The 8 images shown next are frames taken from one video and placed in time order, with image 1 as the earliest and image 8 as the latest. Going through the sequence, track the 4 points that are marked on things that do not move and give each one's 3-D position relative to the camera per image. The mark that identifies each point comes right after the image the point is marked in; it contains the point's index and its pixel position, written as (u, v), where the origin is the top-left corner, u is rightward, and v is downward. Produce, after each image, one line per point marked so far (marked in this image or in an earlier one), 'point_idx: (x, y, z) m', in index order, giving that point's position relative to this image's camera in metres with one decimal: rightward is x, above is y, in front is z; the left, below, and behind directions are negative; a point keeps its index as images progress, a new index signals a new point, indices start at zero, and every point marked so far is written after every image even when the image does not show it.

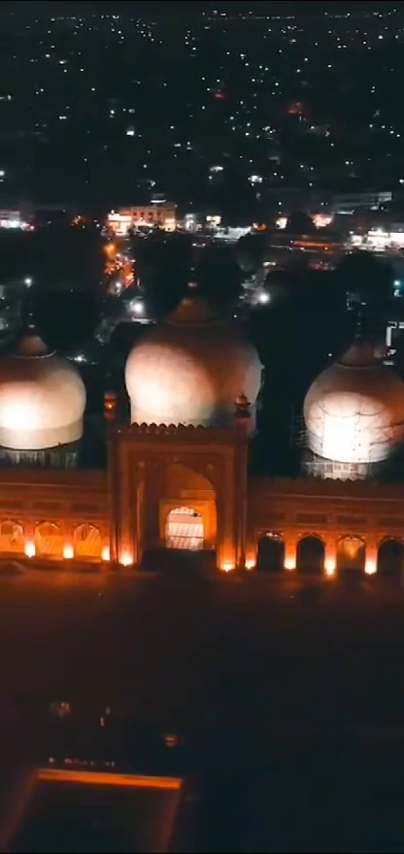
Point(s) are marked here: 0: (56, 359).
0: (-2.8, +1.3, +19.6) m
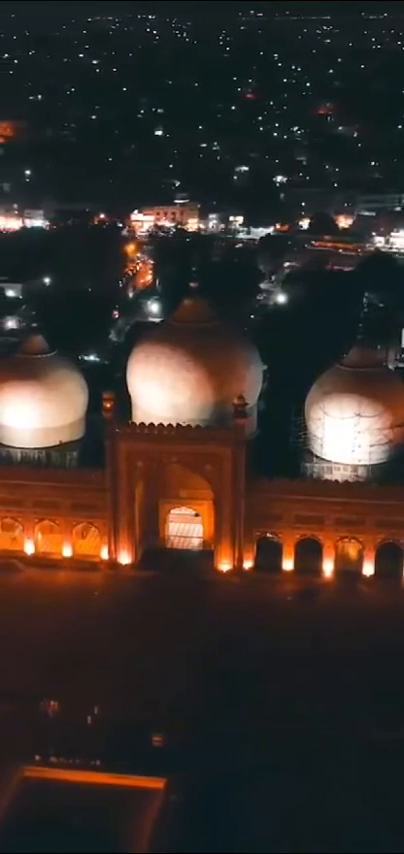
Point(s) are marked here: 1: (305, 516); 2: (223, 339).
0: (-2.8, +1.3, +19.7) m
1: (+1.7, -1.5, +17.6) m
2: (+0.4, +1.7, +18.6) m
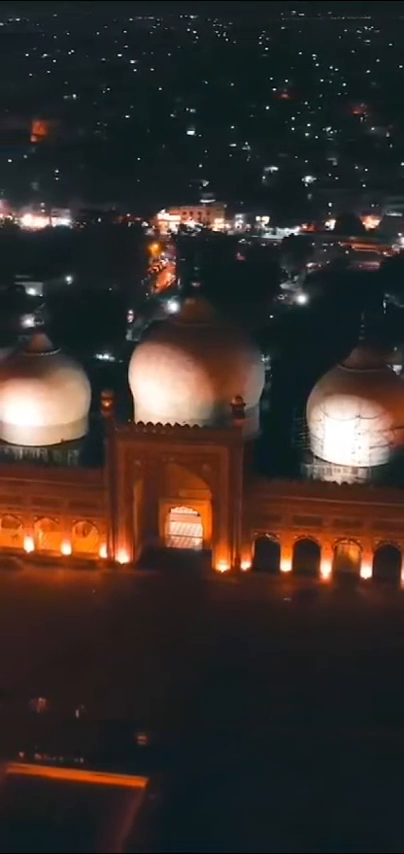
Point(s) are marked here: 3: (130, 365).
0: (-2.7, +1.4, +19.7) m
1: (+1.7, -1.6, +17.6) m
2: (+0.4, +1.7, +18.6) m
3: (-1.4, +1.2, +19.3) m
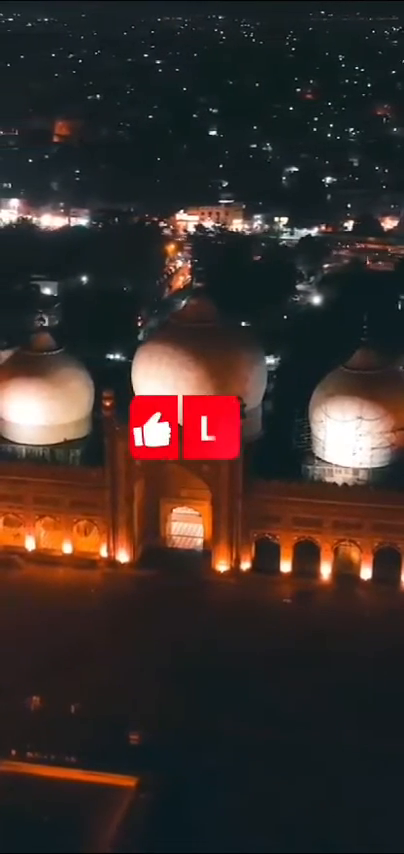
0: (-2.7, +1.4, +19.8) m
1: (+1.7, -1.6, +17.5) m
2: (+0.5, +1.7, +18.6) m
3: (-1.3, +1.2, +19.3) m
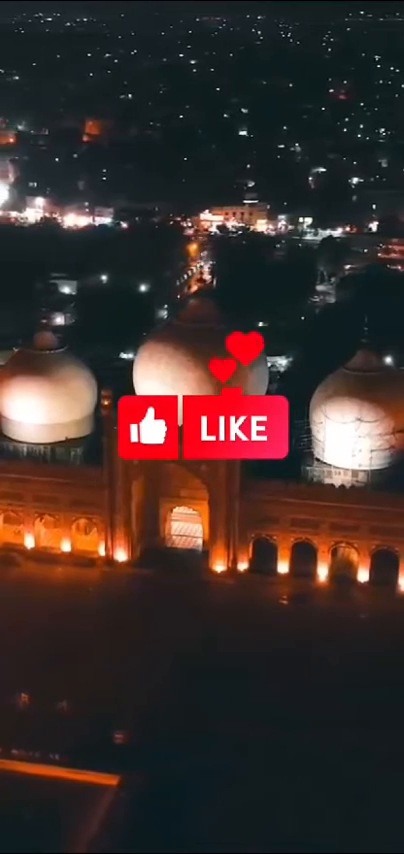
0: (-2.6, +1.4, +19.8) m
1: (+1.7, -1.6, +17.5) m
2: (+0.5, +1.6, +18.6) m
3: (-1.3, +1.2, +19.4) m
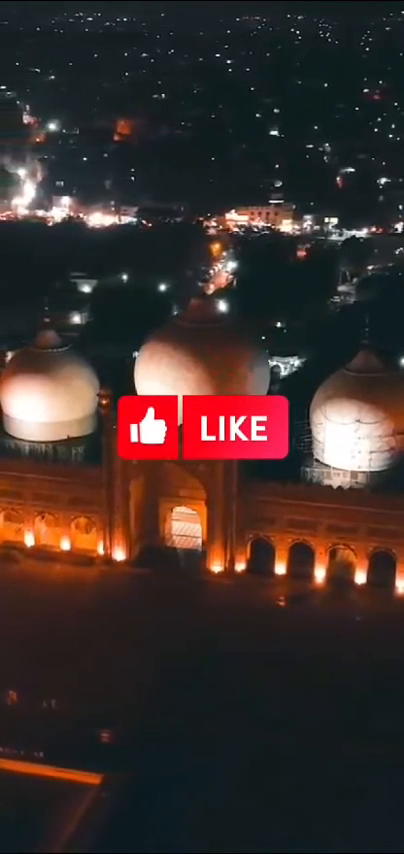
0: (-2.6, +1.4, +19.9) m
1: (+1.6, -1.6, +17.5) m
2: (+0.5, +1.6, +18.5) m
3: (-1.2, +1.2, +19.4) m
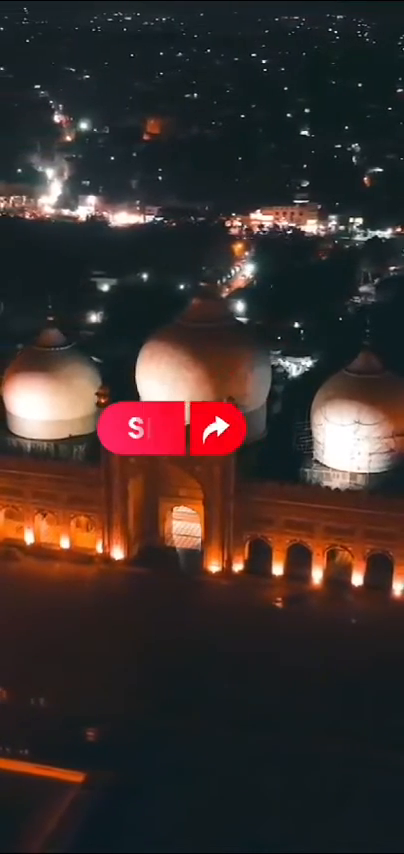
0: (-2.5, +1.4, +19.9) m
1: (+1.6, -1.6, +17.4) m
2: (+0.5, +1.6, +18.5) m
3: (-1.2, +1.2, +19.4) m
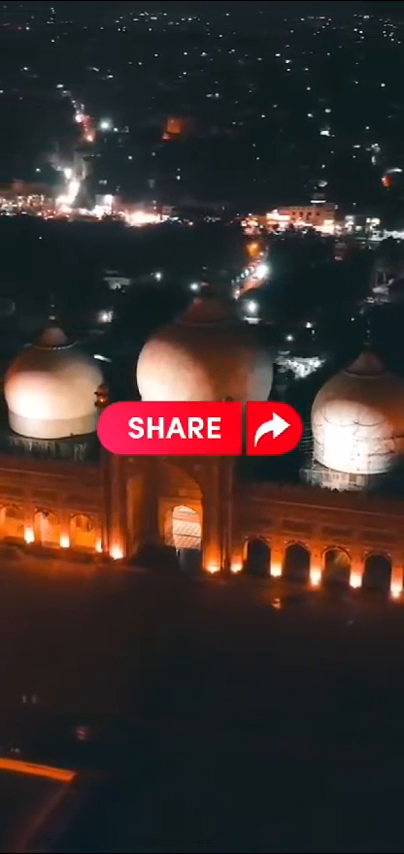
0: (-2.5, +1.5, +19.9) m
1: (+1.6, -1.6, +17.4) m
2: (+0.5, +1.6, +18.5) m
3: (-1.2, +1.2, +19.4) m
